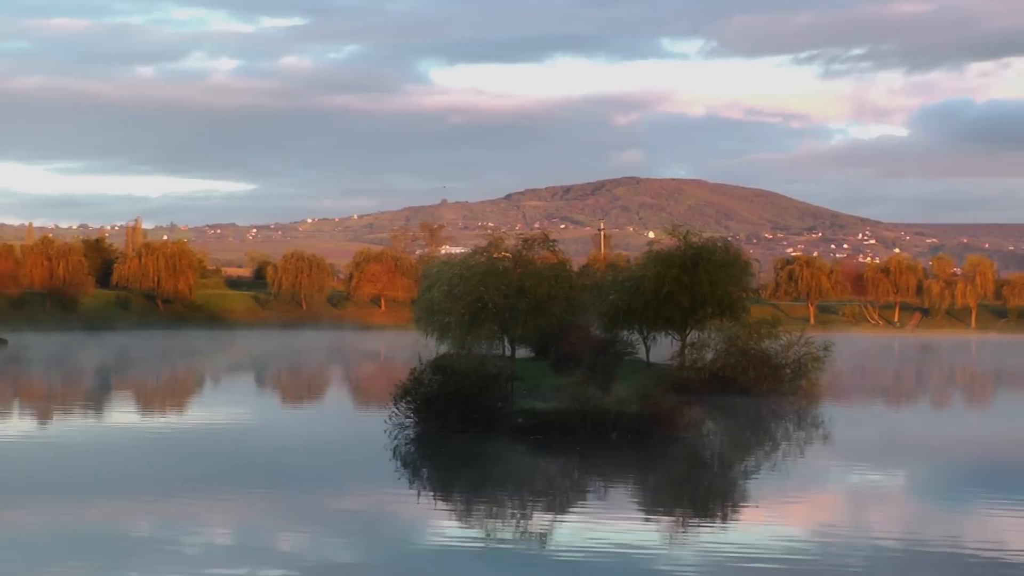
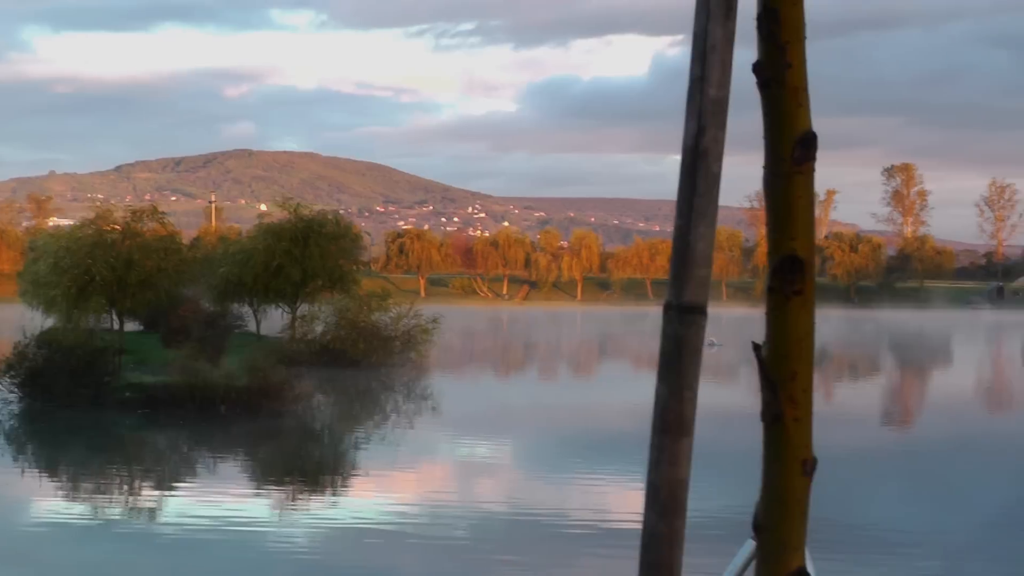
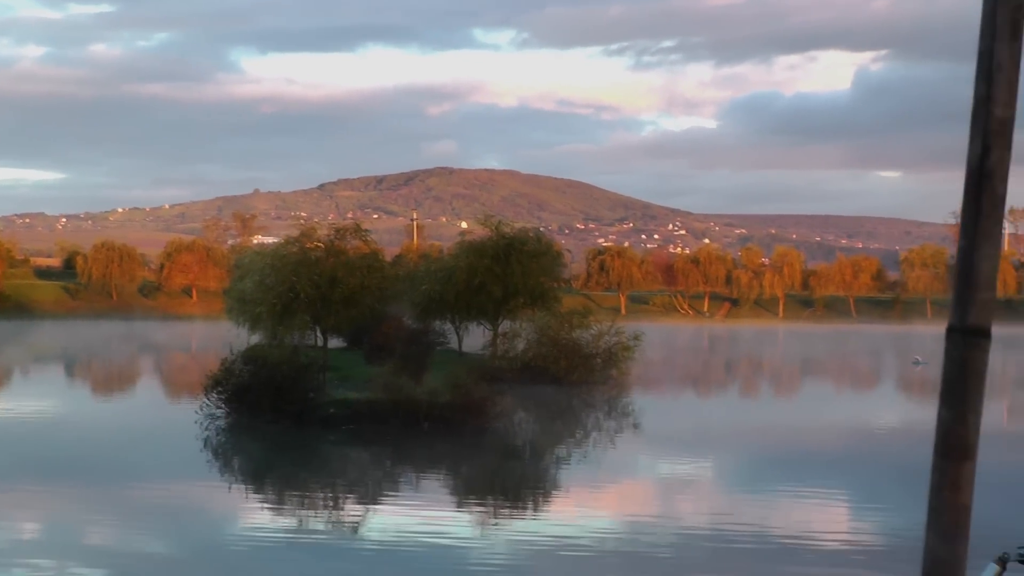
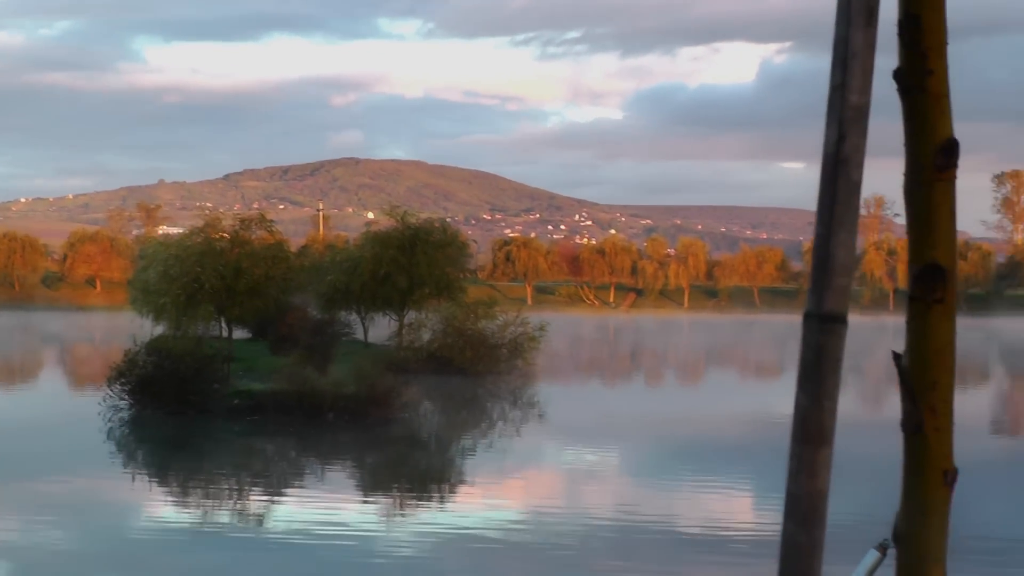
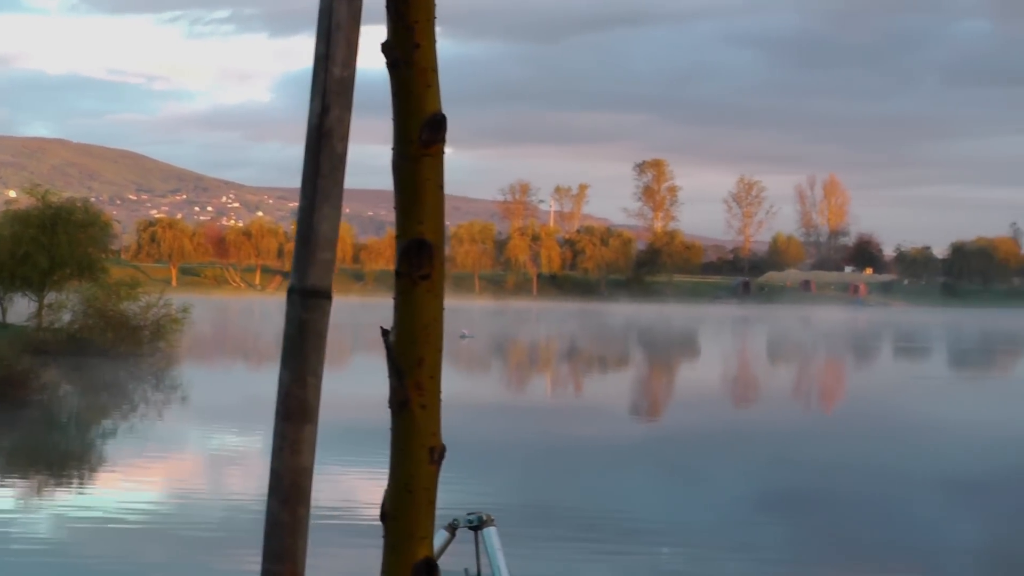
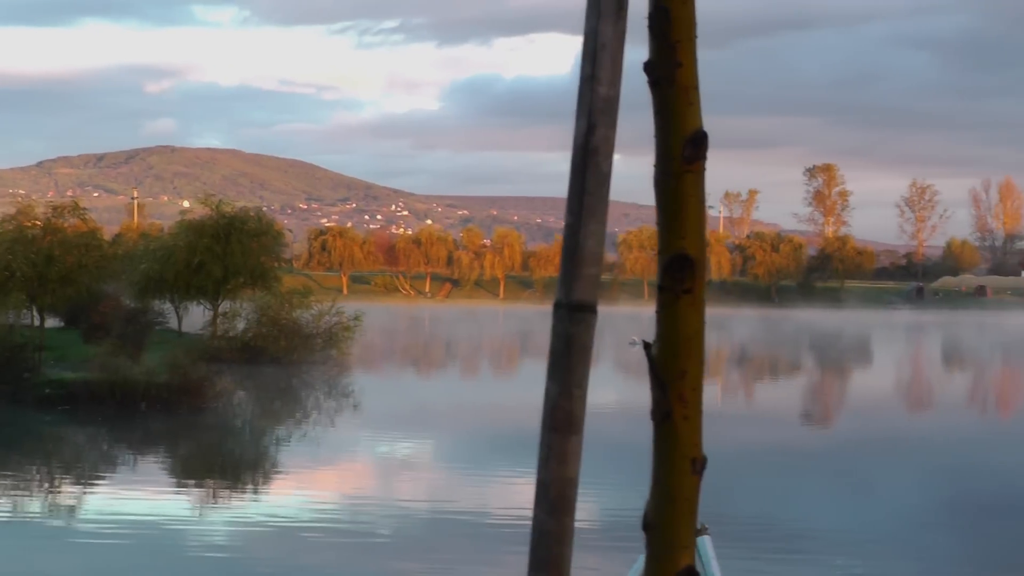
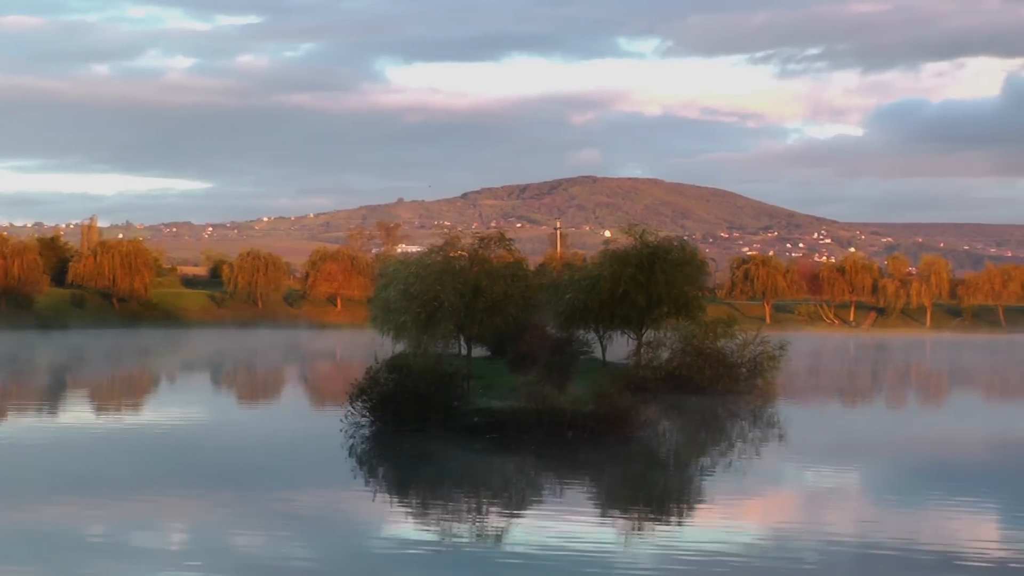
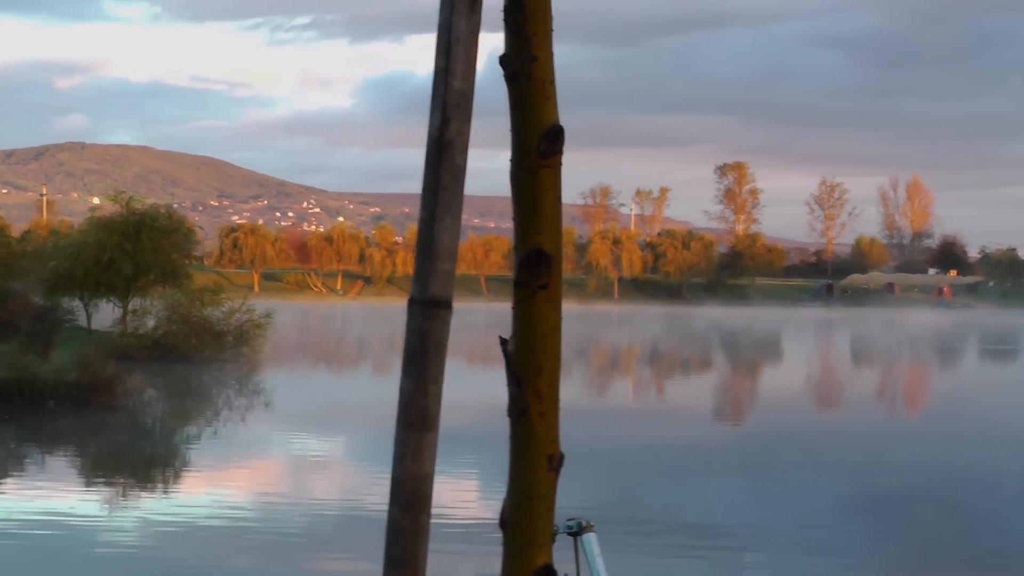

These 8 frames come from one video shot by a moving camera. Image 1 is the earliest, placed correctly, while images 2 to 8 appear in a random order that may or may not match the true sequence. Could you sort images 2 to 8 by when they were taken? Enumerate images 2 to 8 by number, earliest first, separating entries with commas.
7, 3, 4, 2, 6, 8, 5
